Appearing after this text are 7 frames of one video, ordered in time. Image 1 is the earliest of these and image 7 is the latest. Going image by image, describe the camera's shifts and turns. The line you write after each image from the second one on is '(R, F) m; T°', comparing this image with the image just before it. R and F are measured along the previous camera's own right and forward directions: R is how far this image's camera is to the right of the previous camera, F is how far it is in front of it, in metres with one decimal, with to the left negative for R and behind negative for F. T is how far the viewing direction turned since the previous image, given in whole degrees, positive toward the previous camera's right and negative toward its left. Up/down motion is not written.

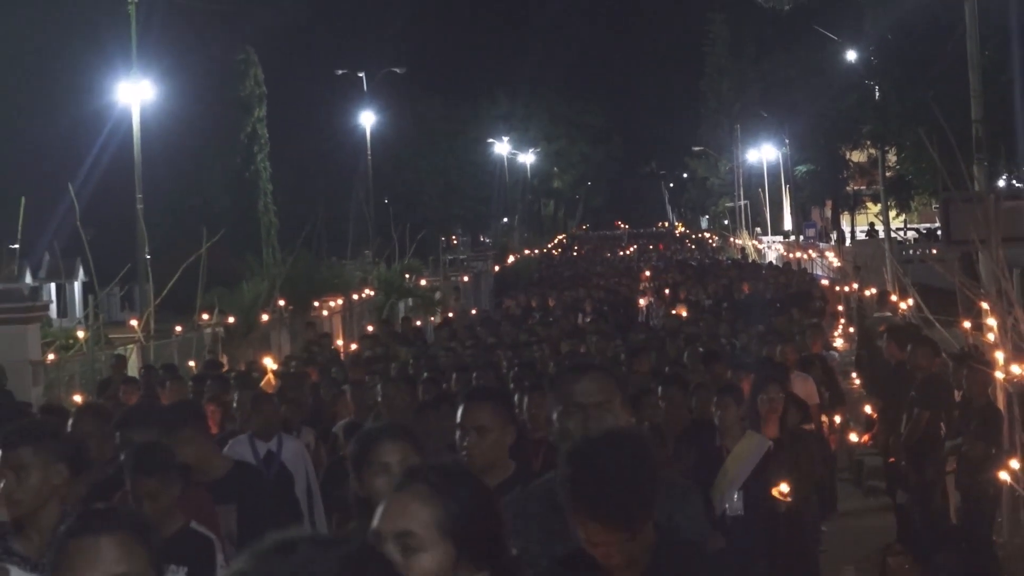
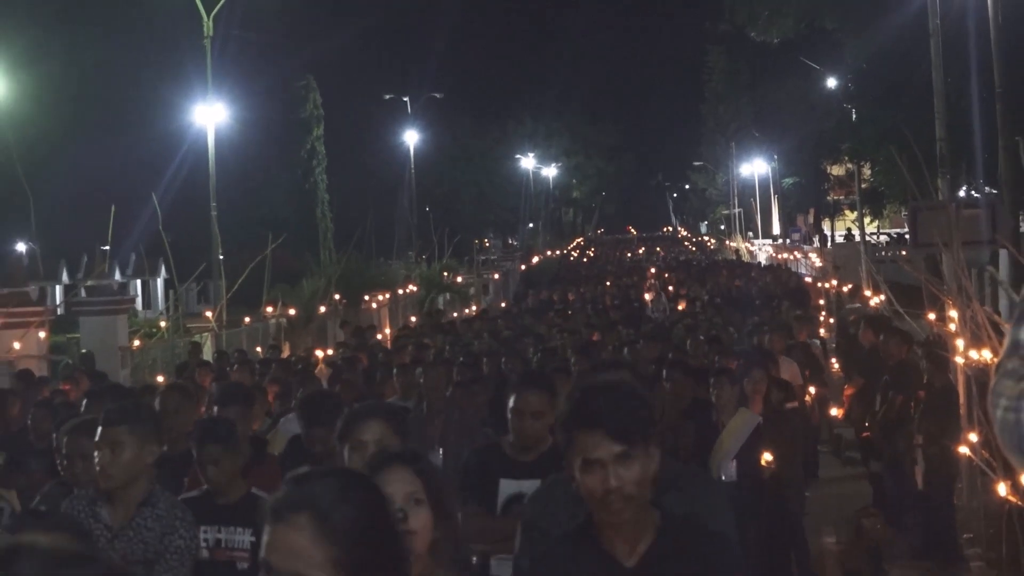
(0.0, -1.2) m; -1°
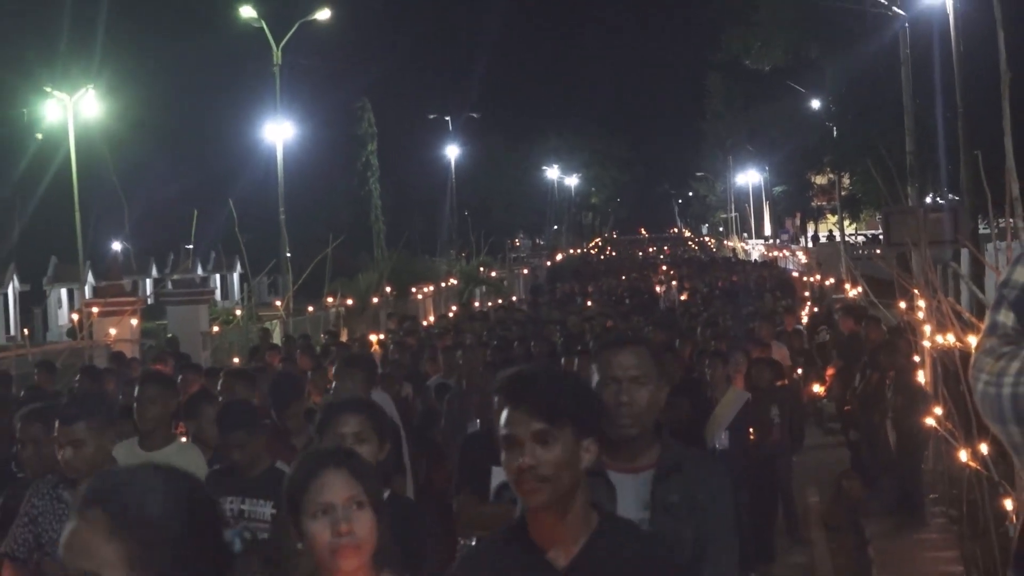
(0.0, -1.5) m; -1°
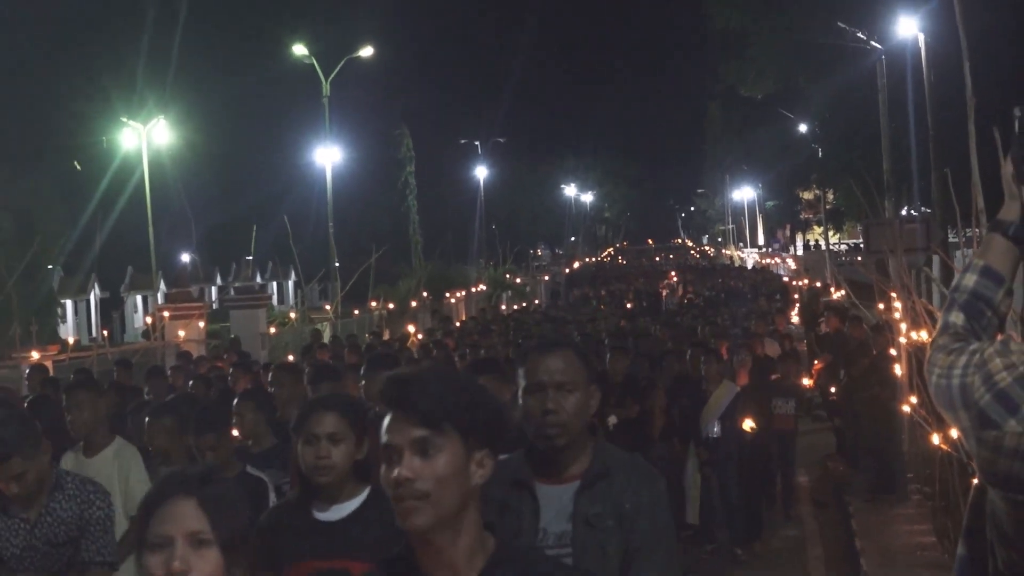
(+0.1, -1.4) m; -1°
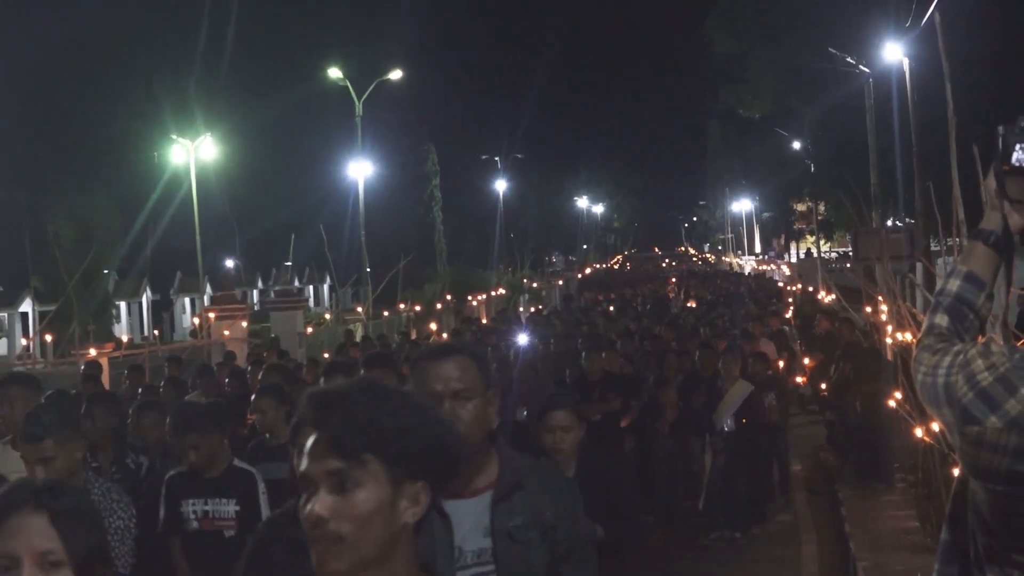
(+0.1, -1.1) m; -1°
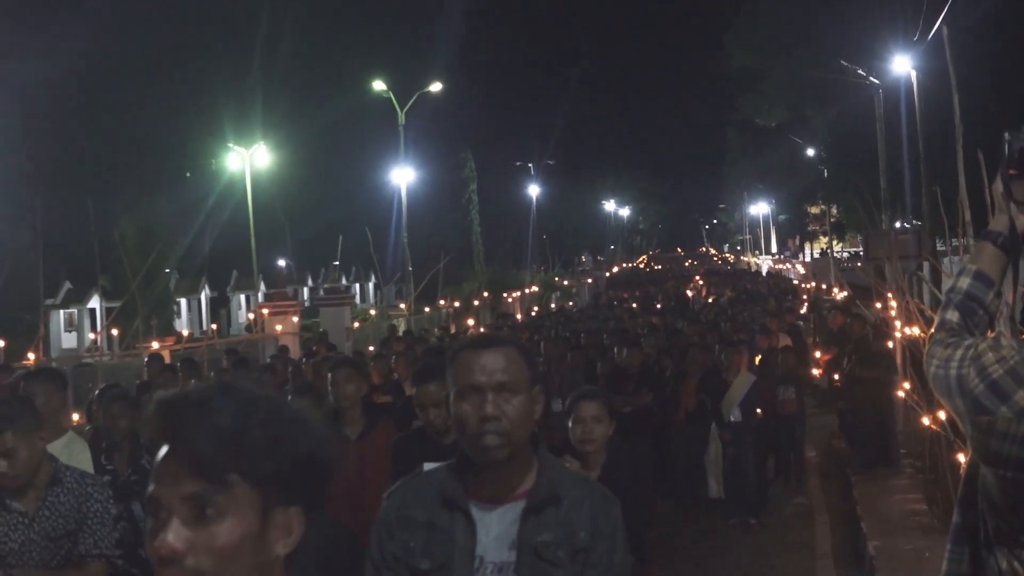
(0.0, -1.0) m; -2°
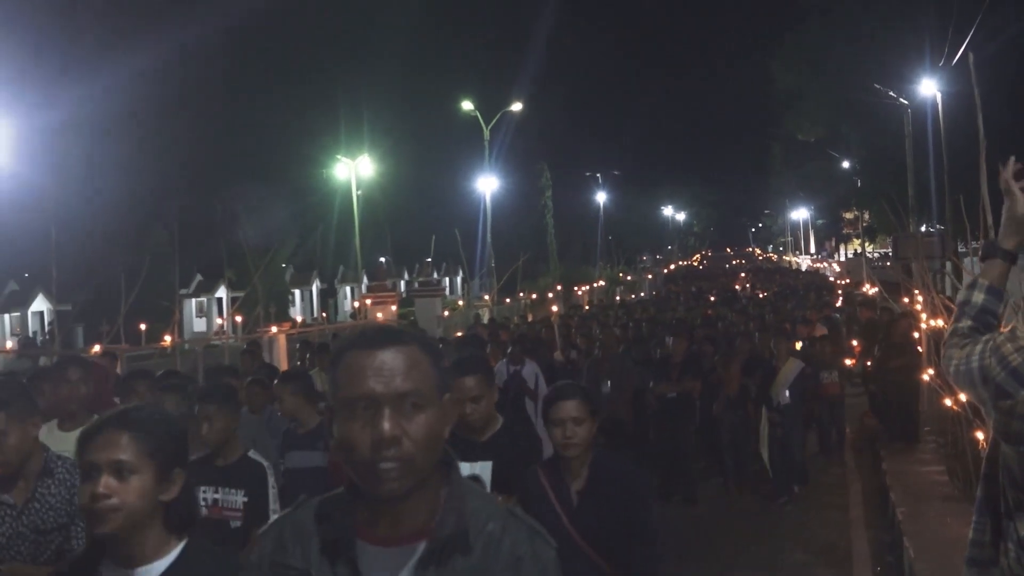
(+0.2, -2.1) m; -4°
